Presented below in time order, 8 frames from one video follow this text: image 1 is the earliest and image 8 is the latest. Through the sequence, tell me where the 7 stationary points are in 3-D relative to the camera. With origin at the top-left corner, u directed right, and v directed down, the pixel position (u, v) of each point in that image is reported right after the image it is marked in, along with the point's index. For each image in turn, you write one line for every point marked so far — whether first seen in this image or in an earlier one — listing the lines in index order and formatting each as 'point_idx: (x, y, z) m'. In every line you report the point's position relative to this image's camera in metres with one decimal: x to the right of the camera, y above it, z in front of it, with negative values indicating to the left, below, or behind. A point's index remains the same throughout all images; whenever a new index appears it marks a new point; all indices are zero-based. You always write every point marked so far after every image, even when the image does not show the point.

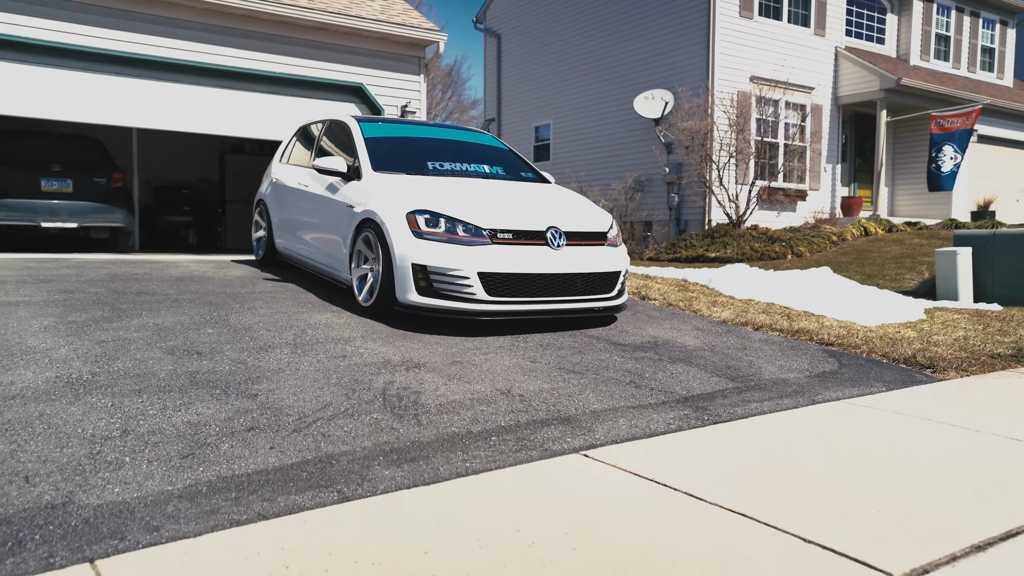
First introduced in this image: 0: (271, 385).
0: (-1.3, -0.5, +3.8) m
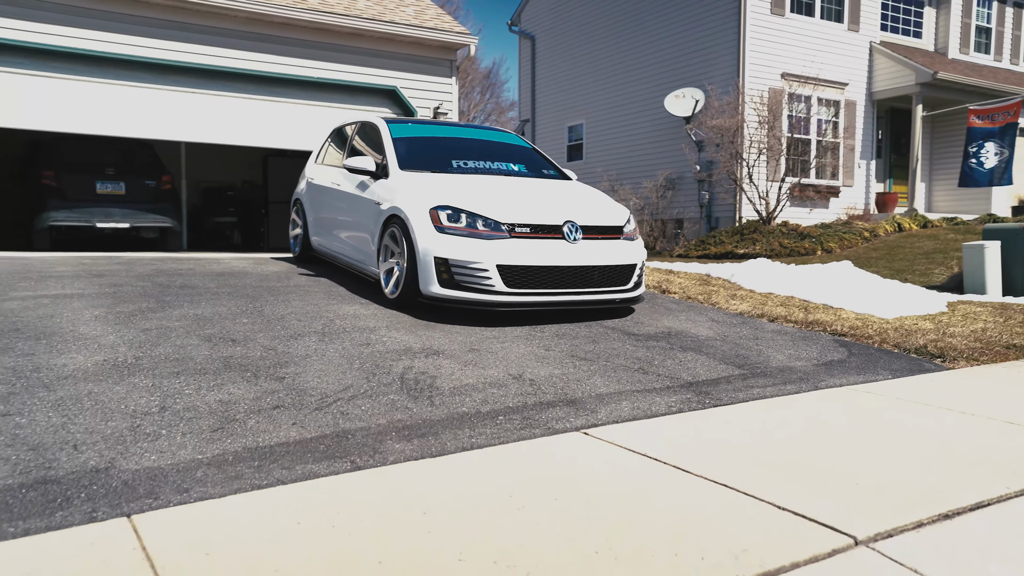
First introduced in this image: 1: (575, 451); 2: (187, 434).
0: (-1.2, -0.5, +4.1) m
1: (+0.3, -0.7, +3.1) m
2: (-1.4, -0.6, +3.1) m
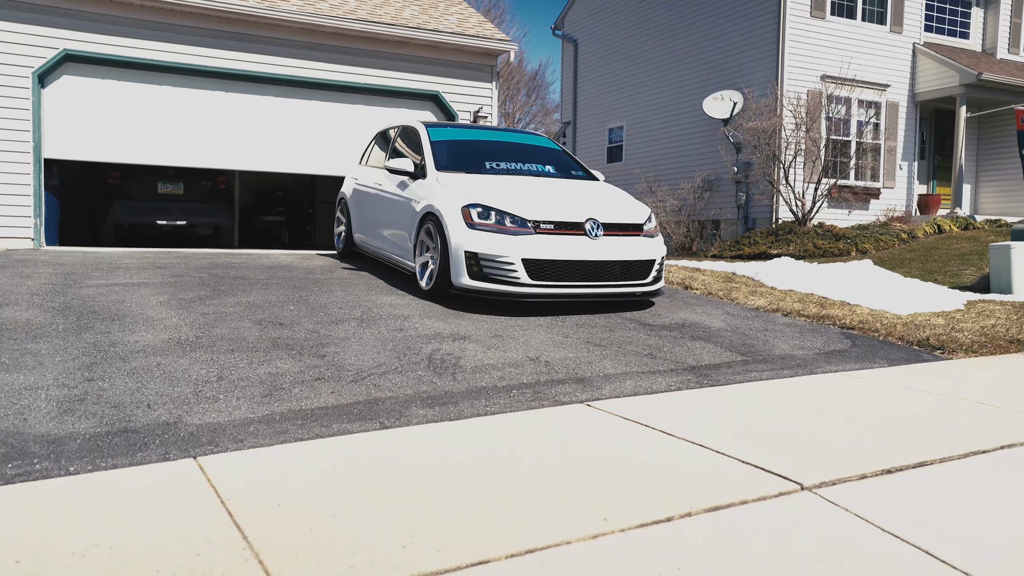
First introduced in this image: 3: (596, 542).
0: (-1.1, -0.4, +4.6) m
1: (+0.3, -0.6, +3.5) m
2: (-1.4, -0.6, +3.6) m
3: (+0.2, -0.8, +2.3) m
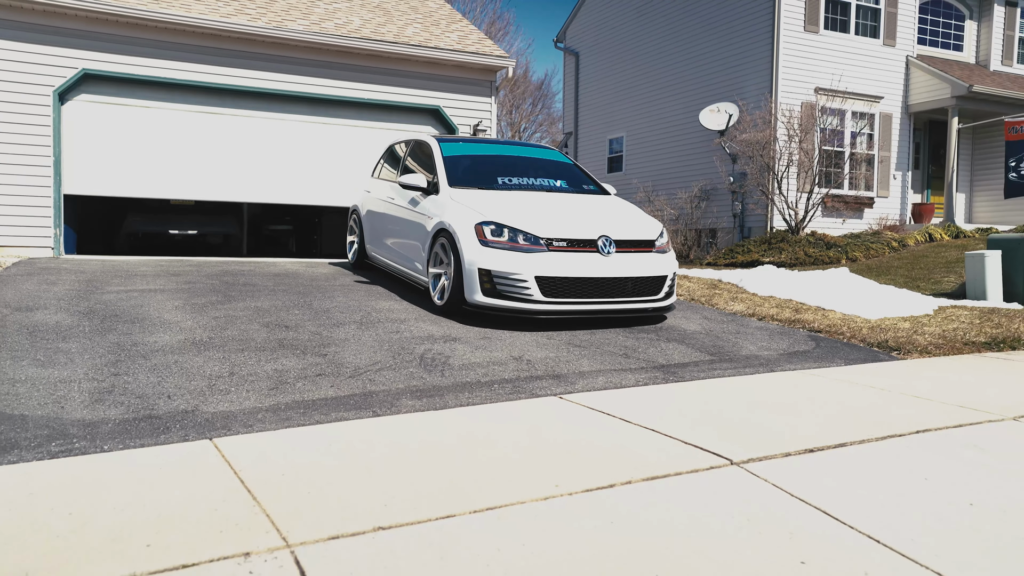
0: (-1.2, -0.4, +5.0) m
1: (+0.2, -0.7, +3.9) m
2: (-1.5, -0.6, +4.1) m
3: (+0.1, -0.8, +2.7) m
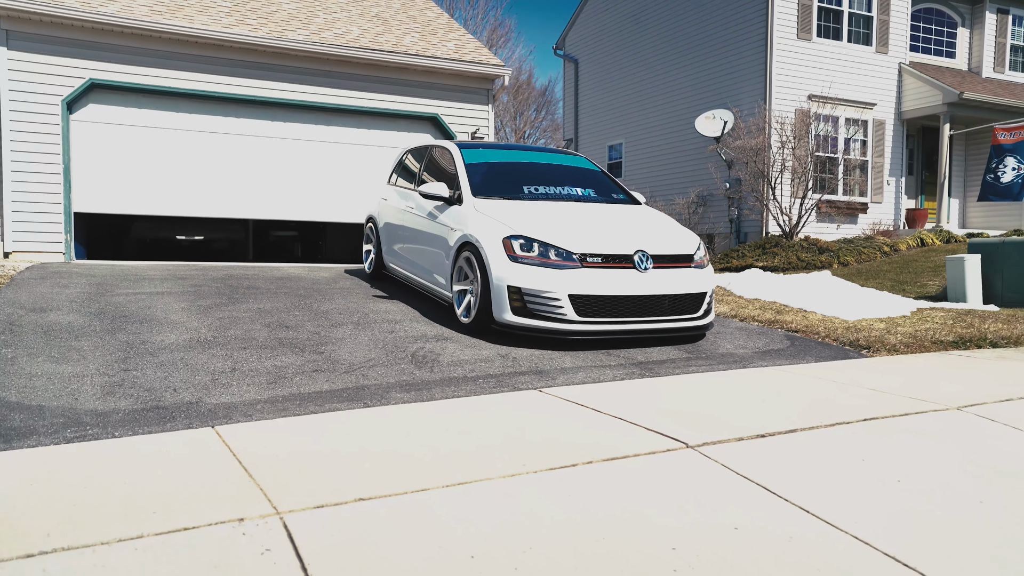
0: (-1.3, -0.4, +5.3) m
1: (+0.1, -0.7, +4.2) m
2: (-1.6, -0.6, +4.4) m
3: (0.0, -0.8, +3.0) m
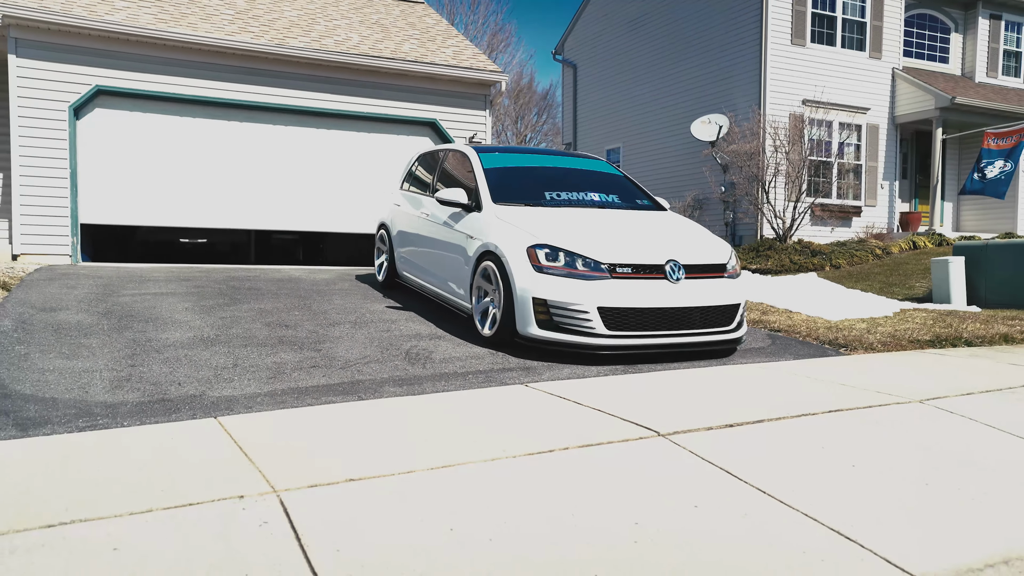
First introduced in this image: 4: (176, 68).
0: (-1.4, -0.4, +5.5) m
1: (0.0, -0.7, +4.4) m
2: (-1.7, -0.6, +4.6) m
3: (-0.1, -0.8, +3.2) m
4: (-5.0, +3.3, +10.7) m
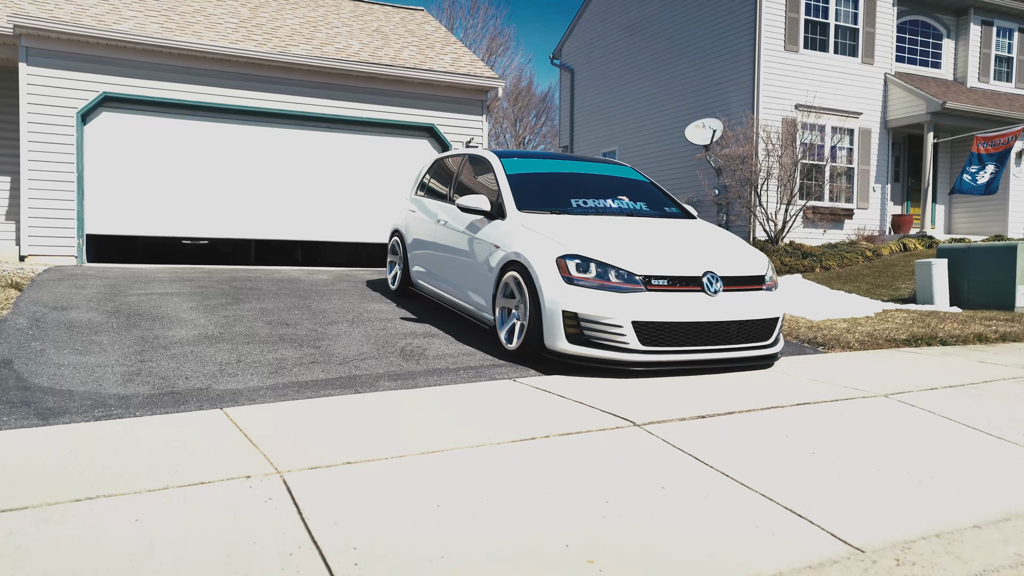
0: (-1.5, -0.4, +5.8) m
1: (-0.1, -0.7, +4.7) m
2: (-1.7, -0.6, +4.9) m
3: (-0.2, -0.8, +3.4) m
4: (-5.1, +3.3, +11.0) m
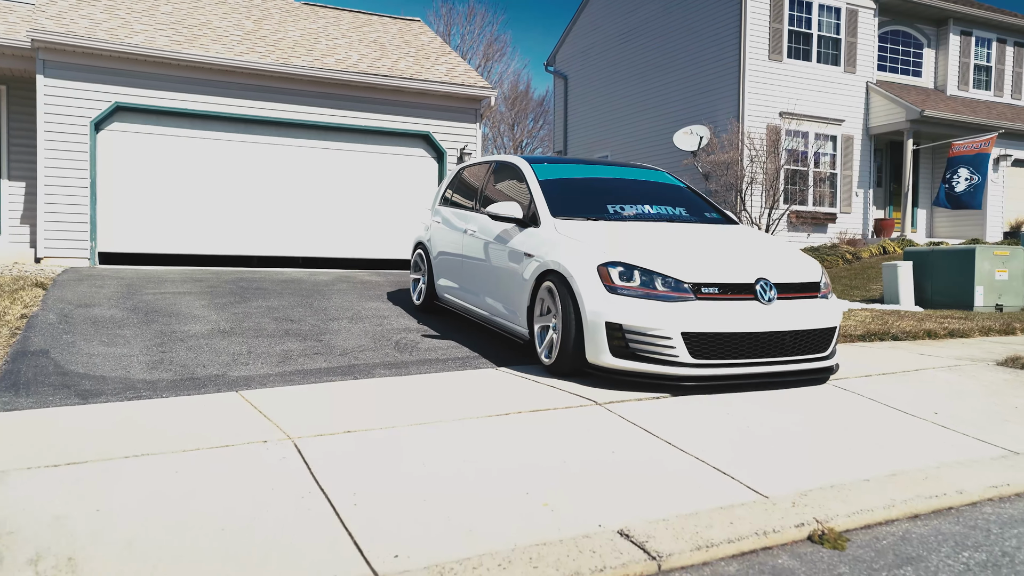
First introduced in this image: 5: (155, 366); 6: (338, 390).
0: (-1.6, -0.4, +6.4) m
1: (-0.2, -0.6, +5.2) m
2: (-1.9, -0.6, +5.4) m
3: (-0.3, -0.8, +4.0) m
4: (-5.2, +3.3, +11.6) m
5: (-2.6, -0.6, +5.1) m
6: (-1.1, -0.7, +4.7) m
